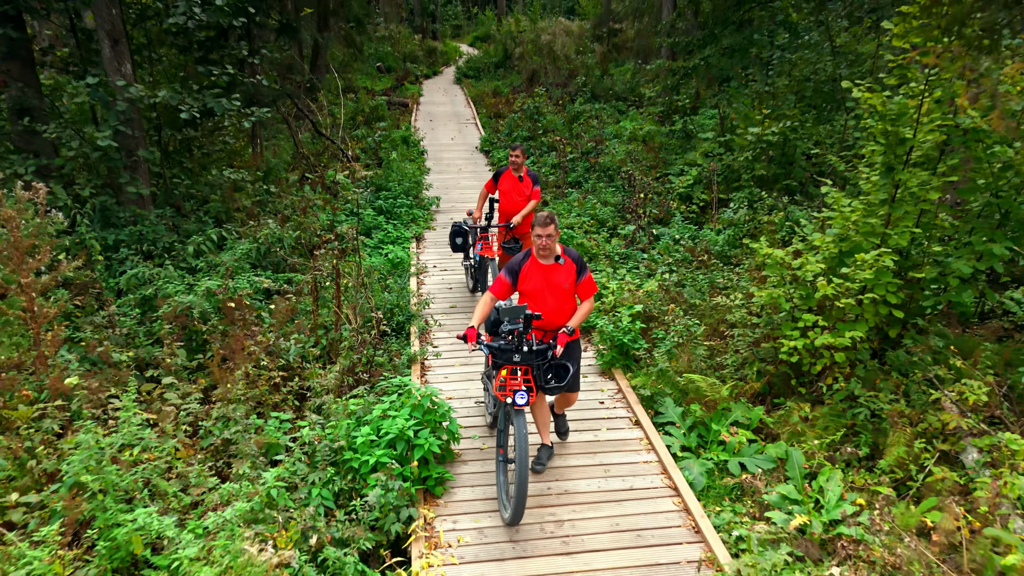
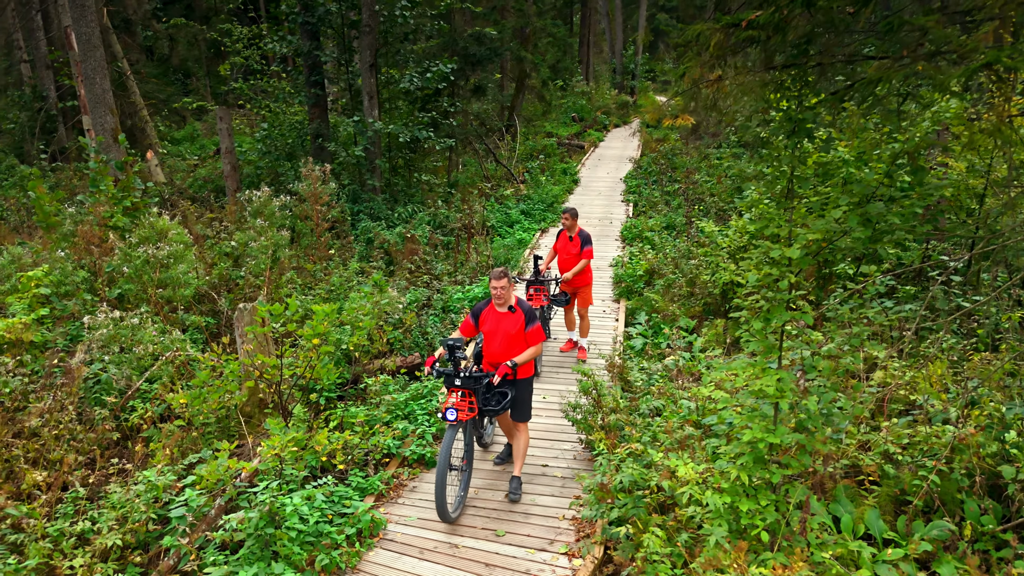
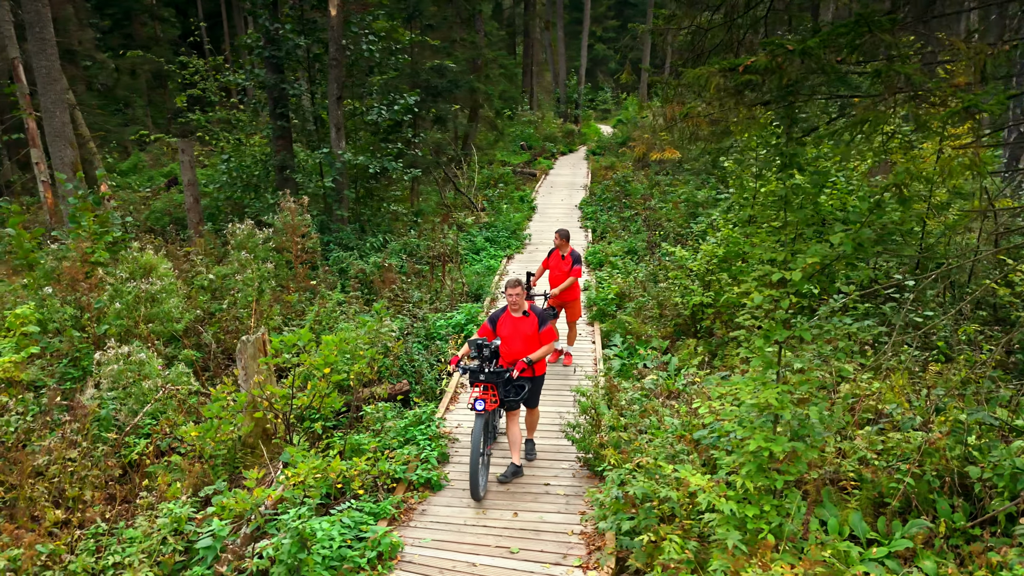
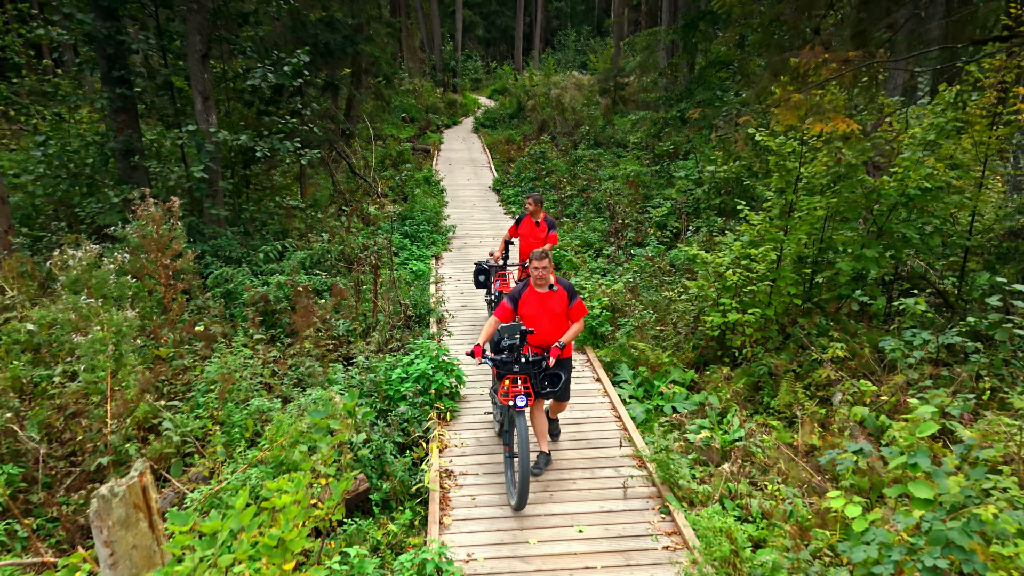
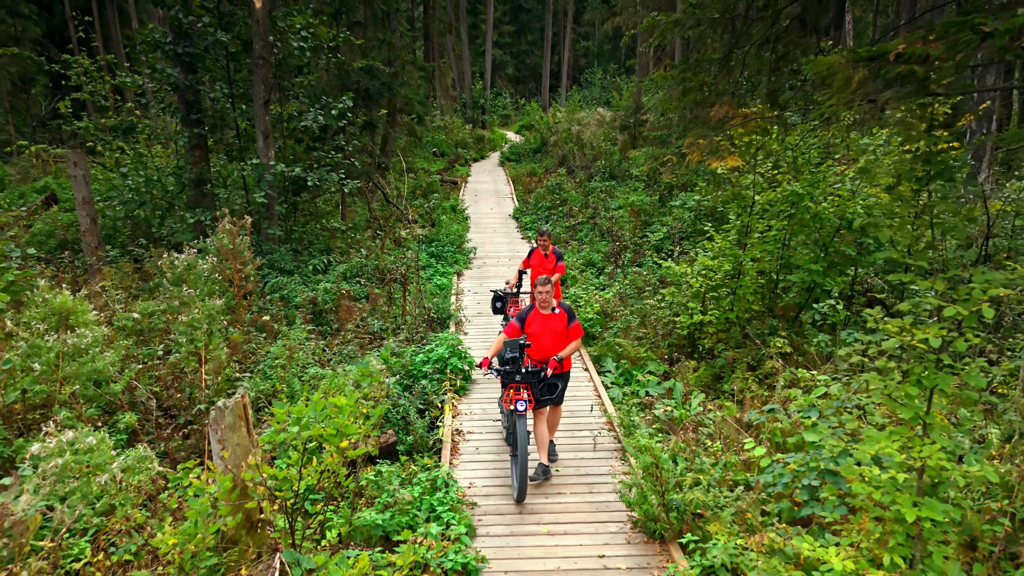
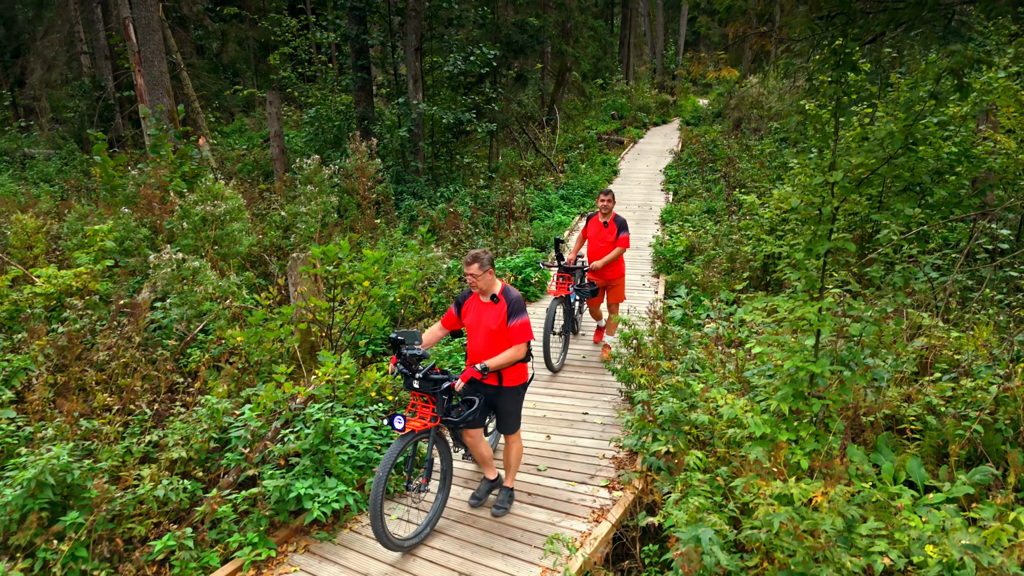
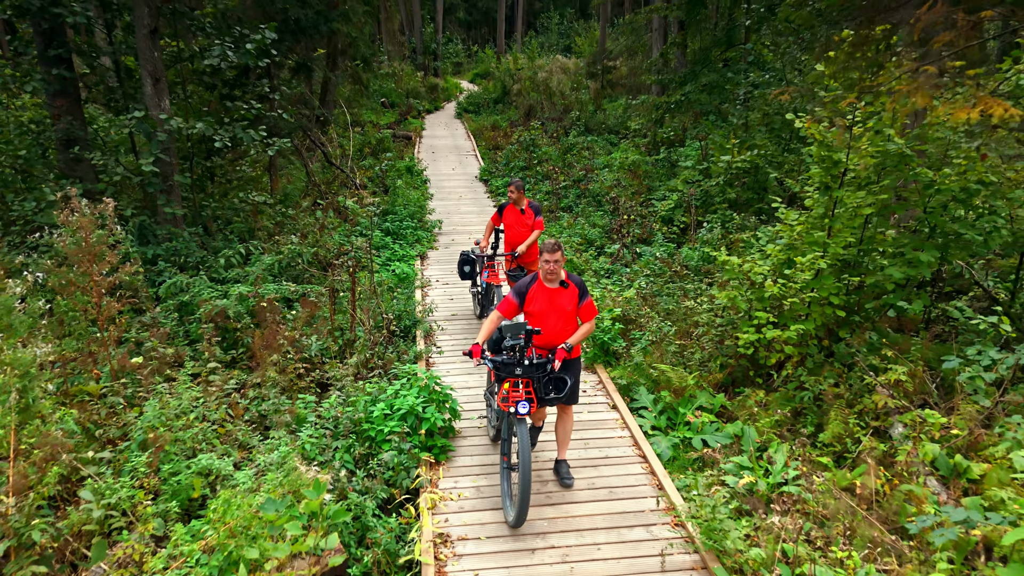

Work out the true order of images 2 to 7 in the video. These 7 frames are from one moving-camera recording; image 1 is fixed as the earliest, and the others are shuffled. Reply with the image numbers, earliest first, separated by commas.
7, 4, 5, 3, 2, 6
